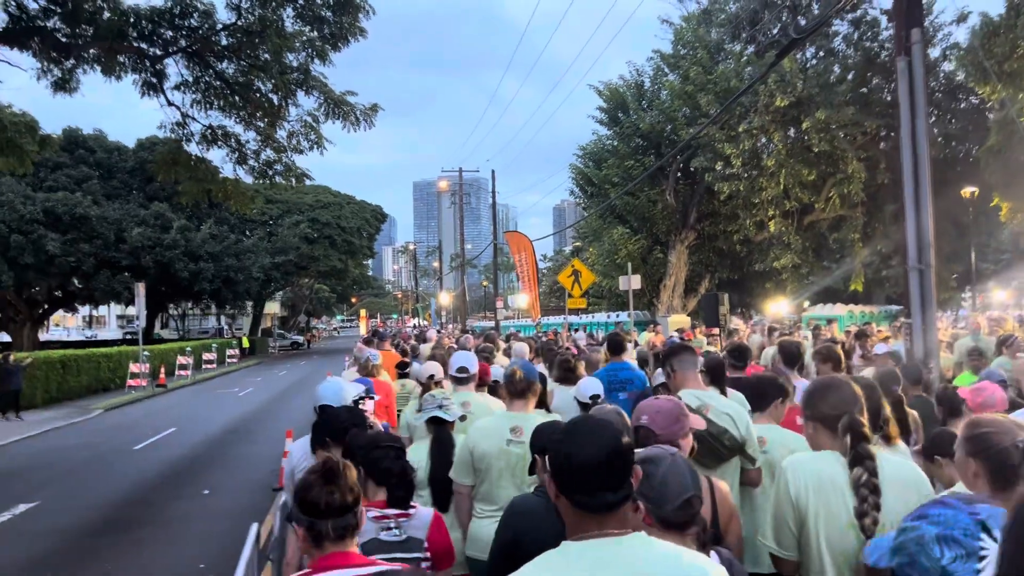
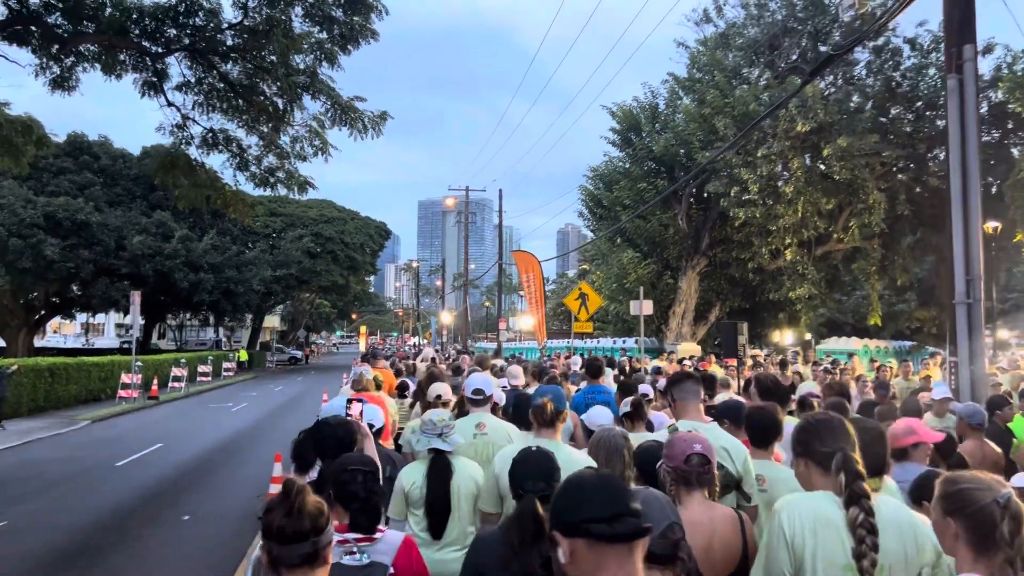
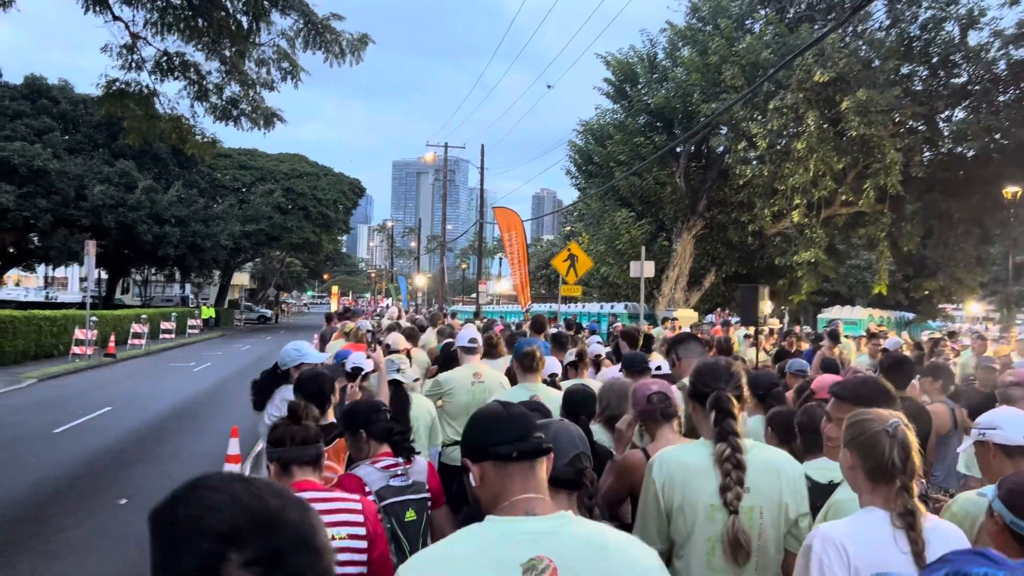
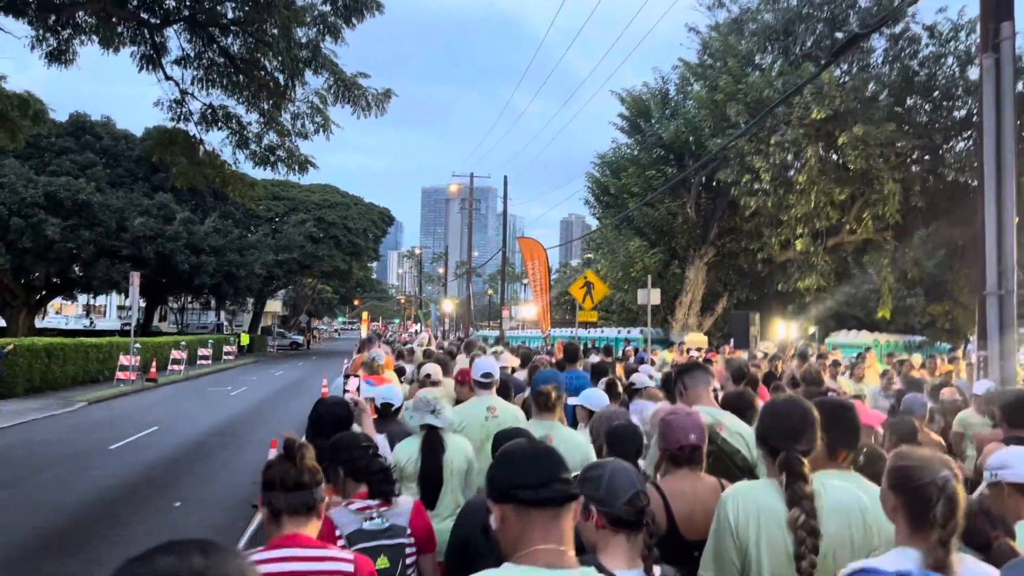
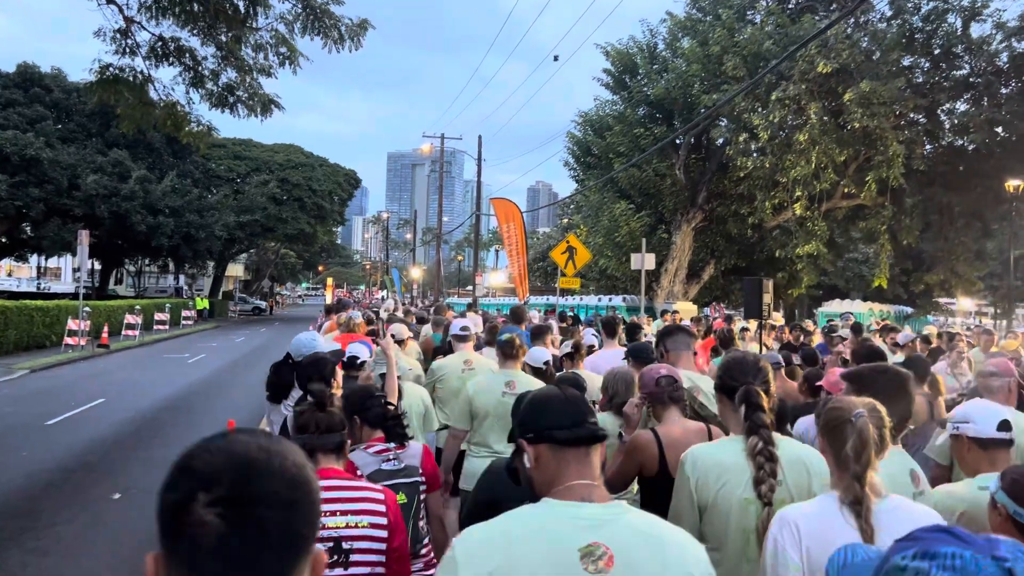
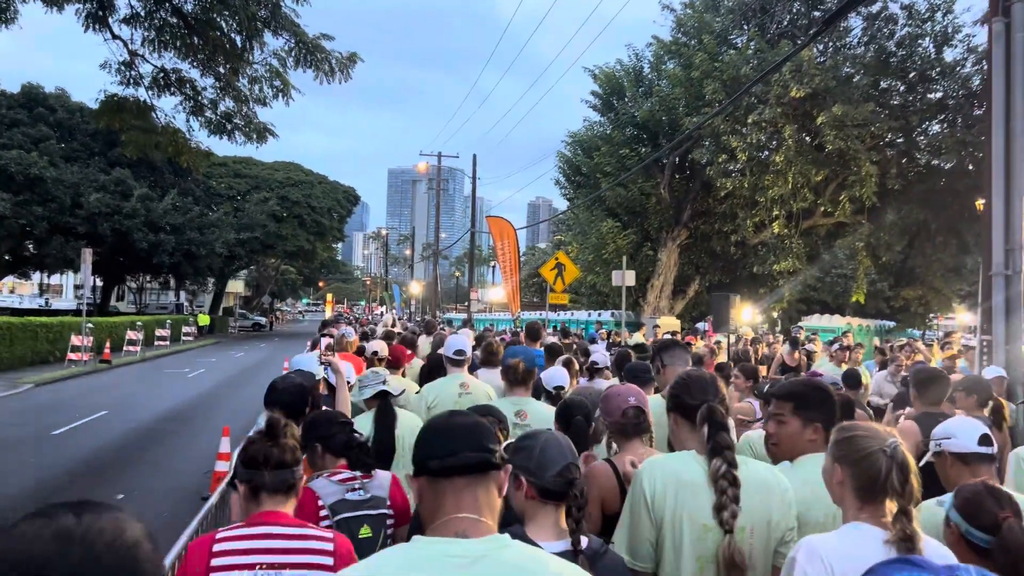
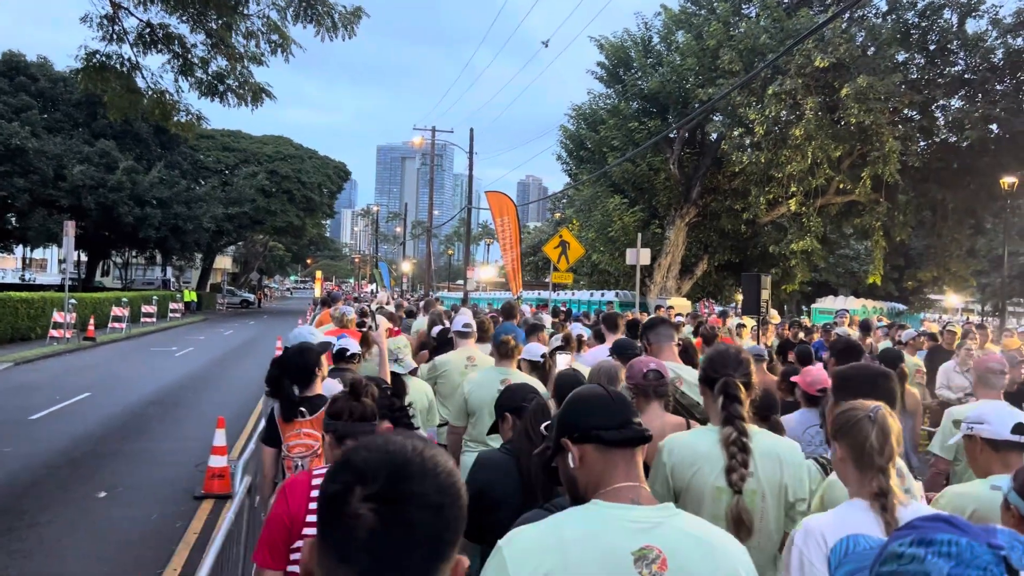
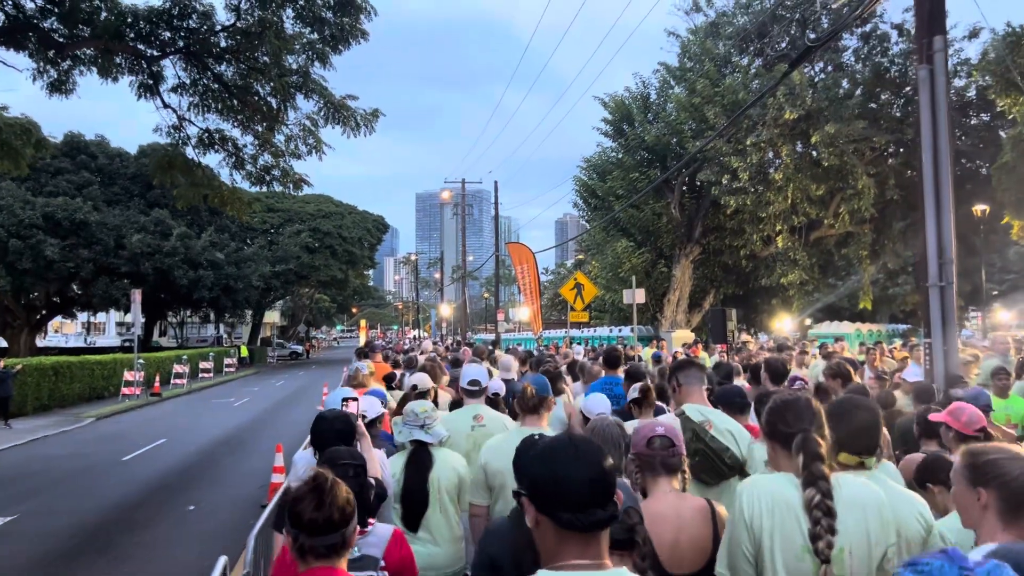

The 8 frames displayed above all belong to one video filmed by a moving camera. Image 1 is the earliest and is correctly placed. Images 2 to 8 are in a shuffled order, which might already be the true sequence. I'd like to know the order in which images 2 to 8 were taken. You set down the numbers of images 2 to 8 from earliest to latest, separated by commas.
8, 2, 4, 6, 3, 5, 7
